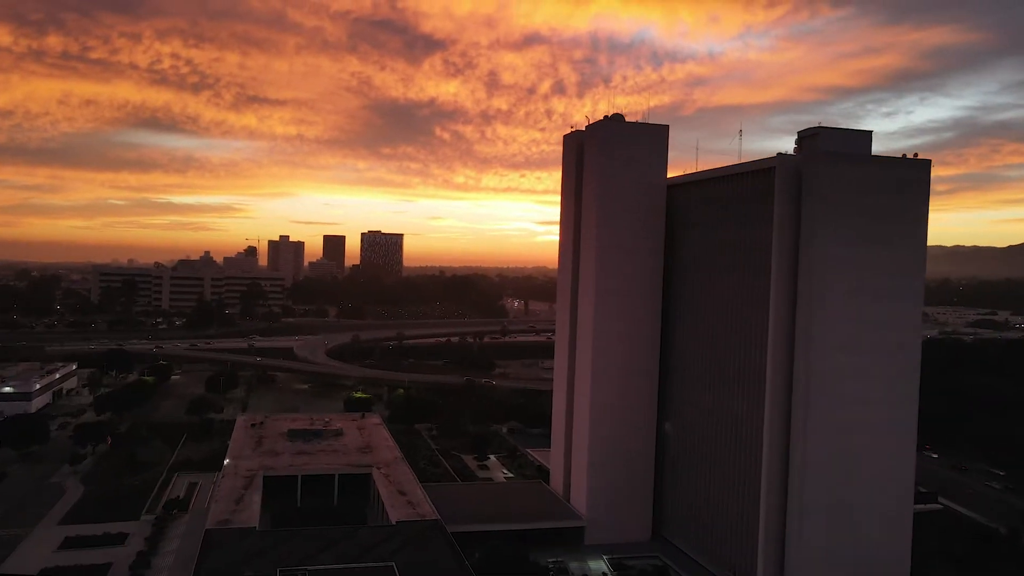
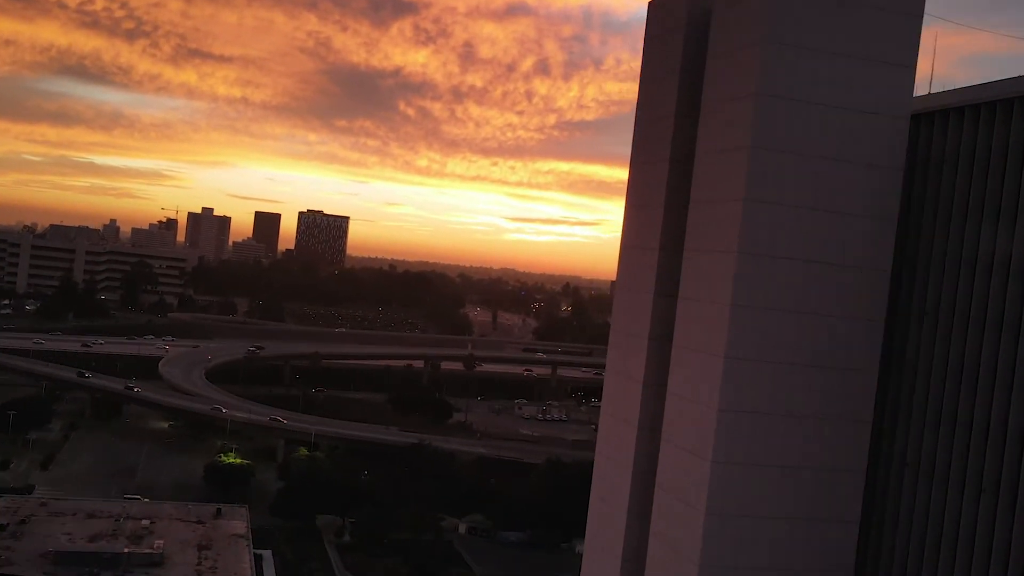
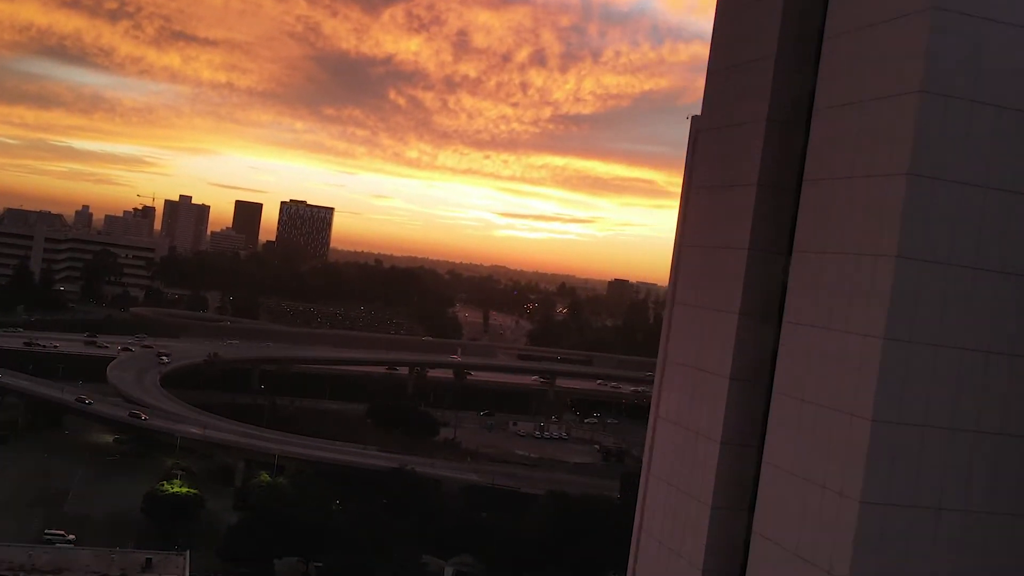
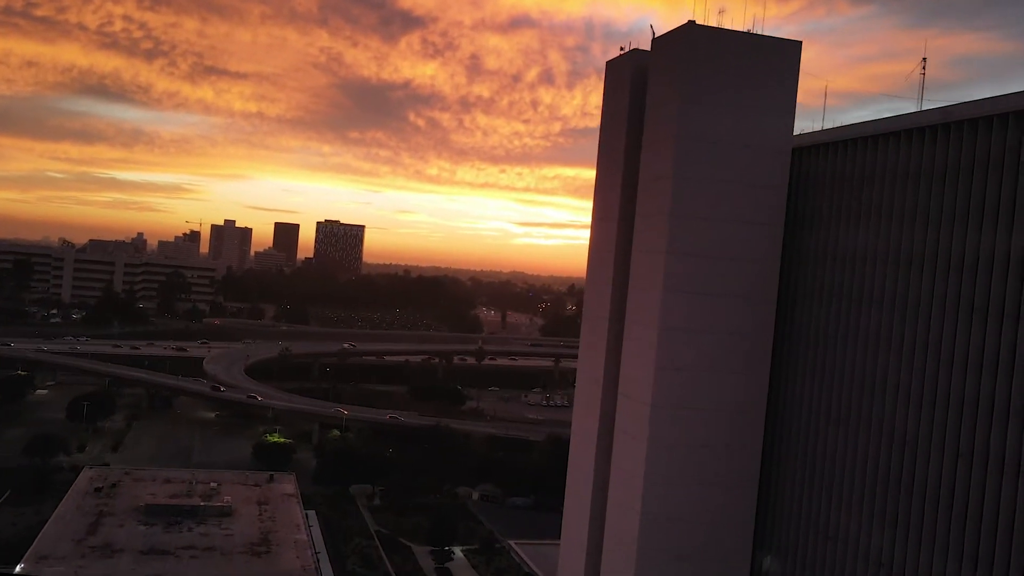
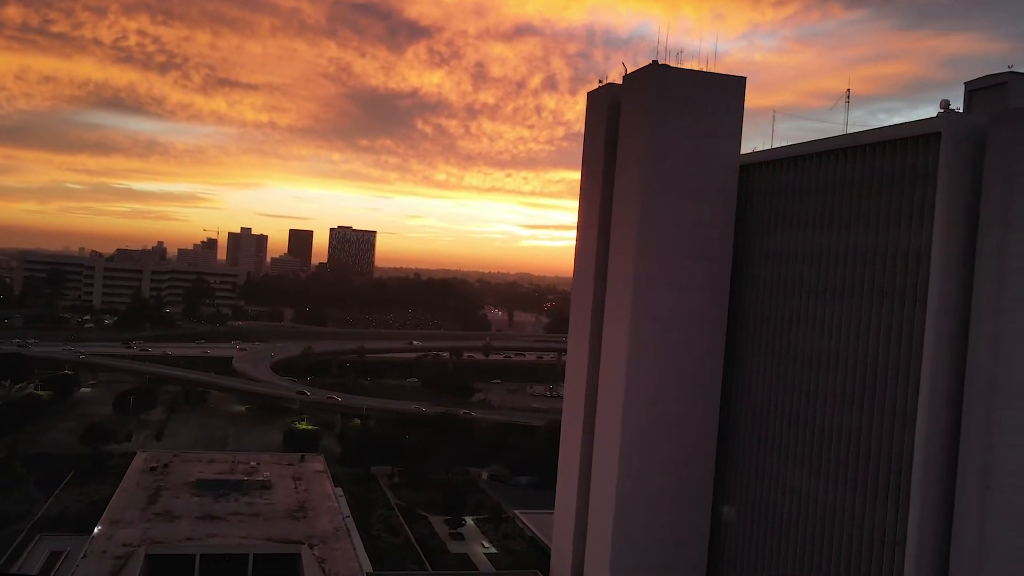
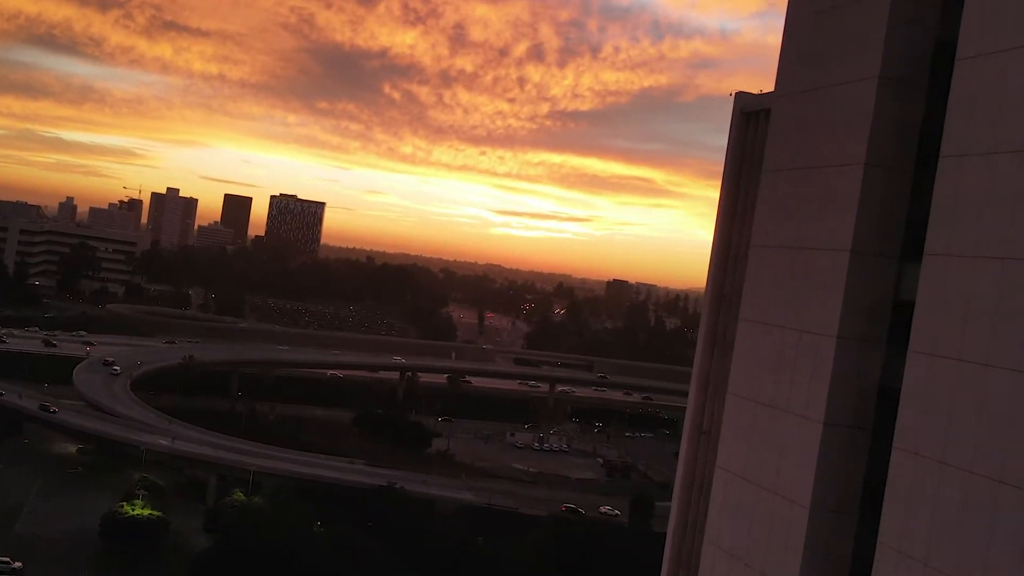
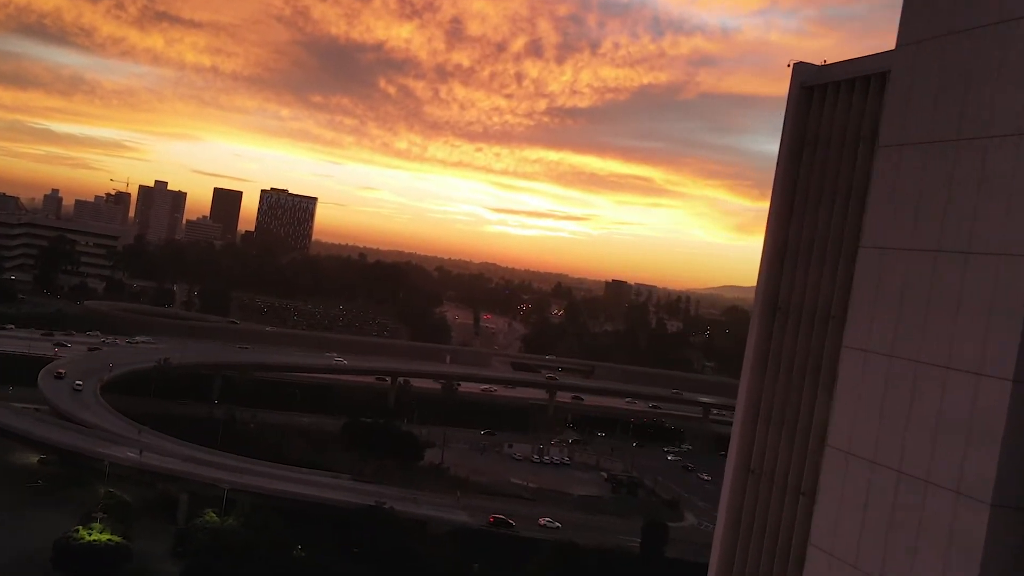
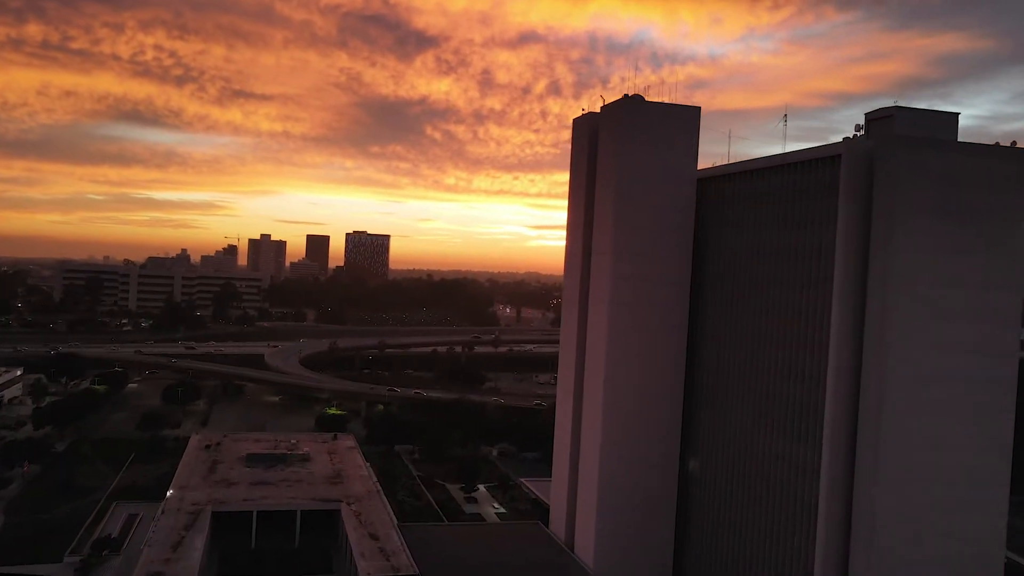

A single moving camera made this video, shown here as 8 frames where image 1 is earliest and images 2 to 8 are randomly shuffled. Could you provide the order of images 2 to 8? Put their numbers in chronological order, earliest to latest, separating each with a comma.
8, 5, 4, 2, 3, 6, 7
